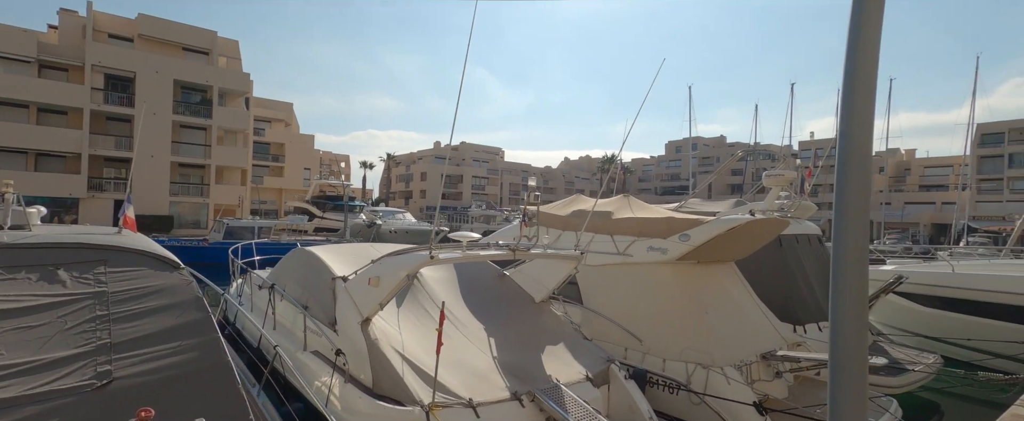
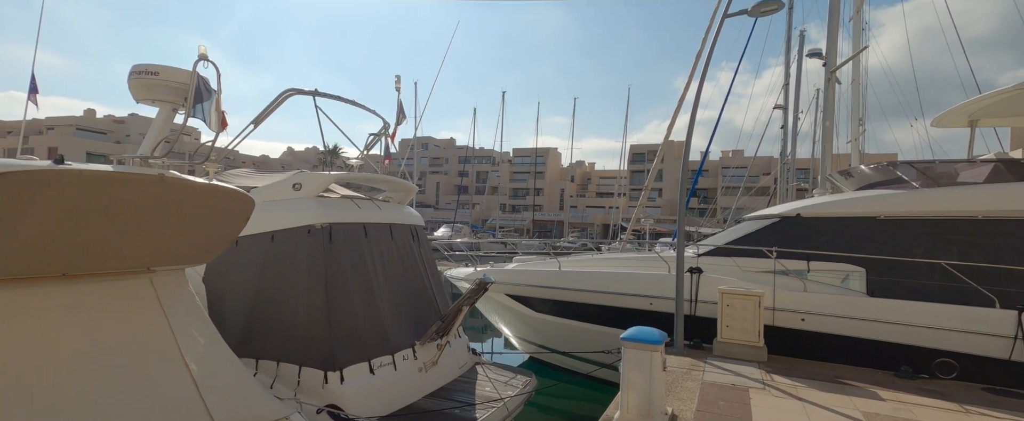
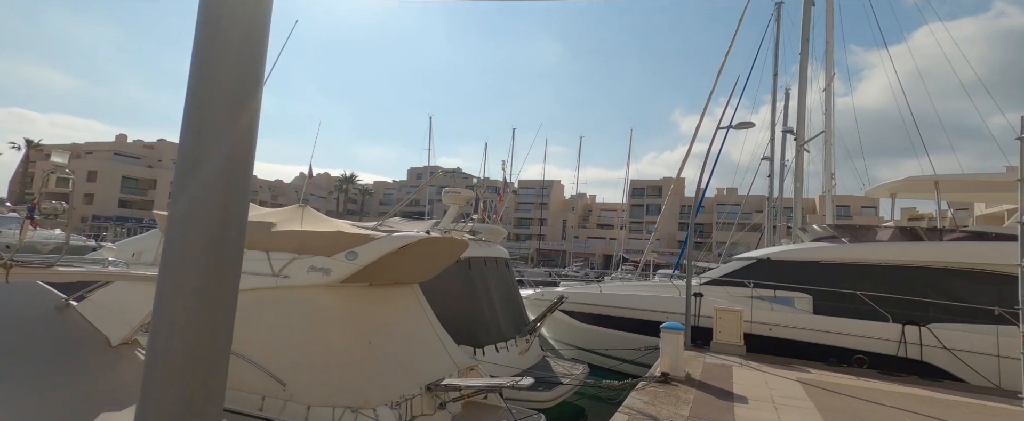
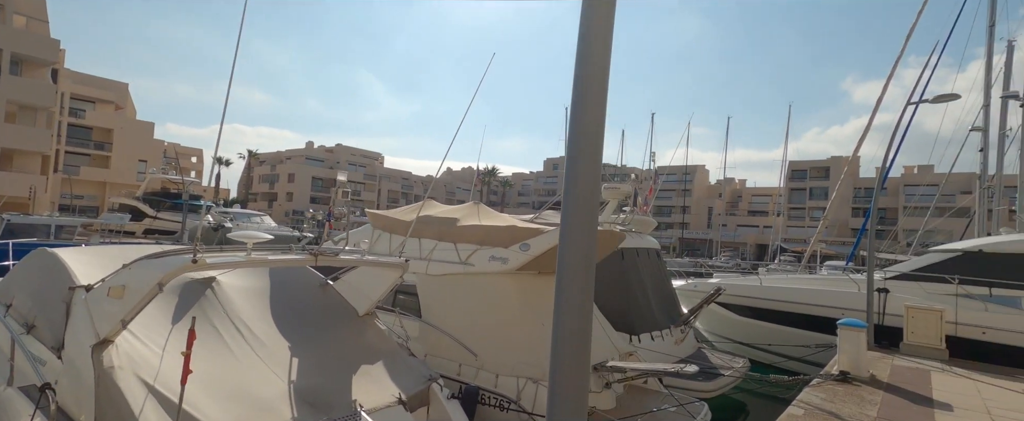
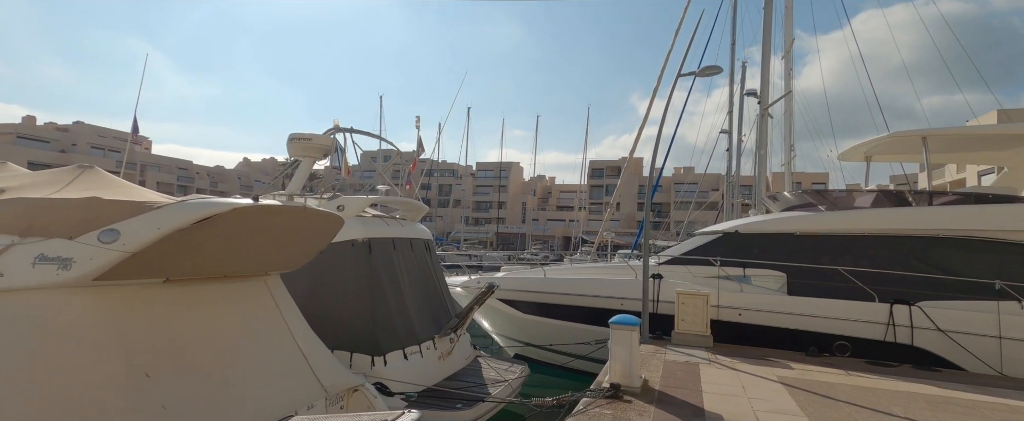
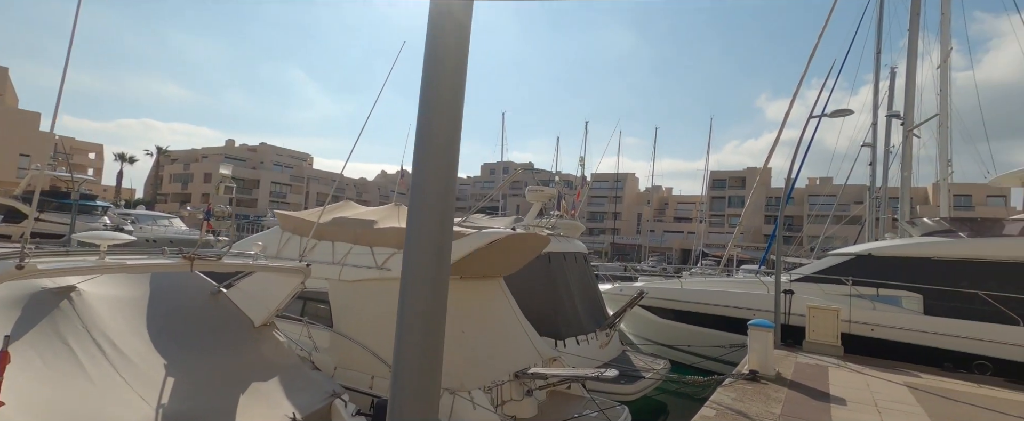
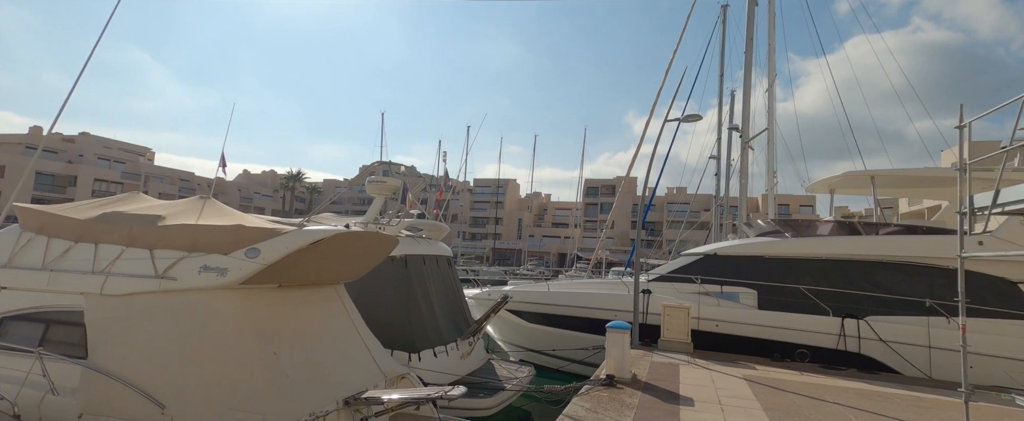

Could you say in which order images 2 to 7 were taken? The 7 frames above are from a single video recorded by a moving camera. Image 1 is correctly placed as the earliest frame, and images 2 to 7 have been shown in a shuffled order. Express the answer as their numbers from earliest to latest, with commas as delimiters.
4, 6, 3, 7, 5, 2
